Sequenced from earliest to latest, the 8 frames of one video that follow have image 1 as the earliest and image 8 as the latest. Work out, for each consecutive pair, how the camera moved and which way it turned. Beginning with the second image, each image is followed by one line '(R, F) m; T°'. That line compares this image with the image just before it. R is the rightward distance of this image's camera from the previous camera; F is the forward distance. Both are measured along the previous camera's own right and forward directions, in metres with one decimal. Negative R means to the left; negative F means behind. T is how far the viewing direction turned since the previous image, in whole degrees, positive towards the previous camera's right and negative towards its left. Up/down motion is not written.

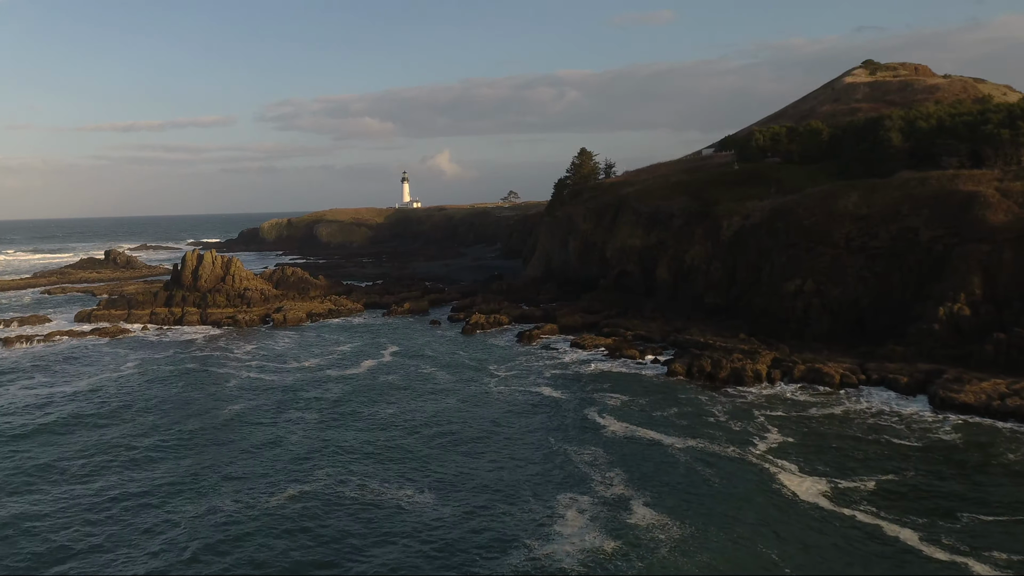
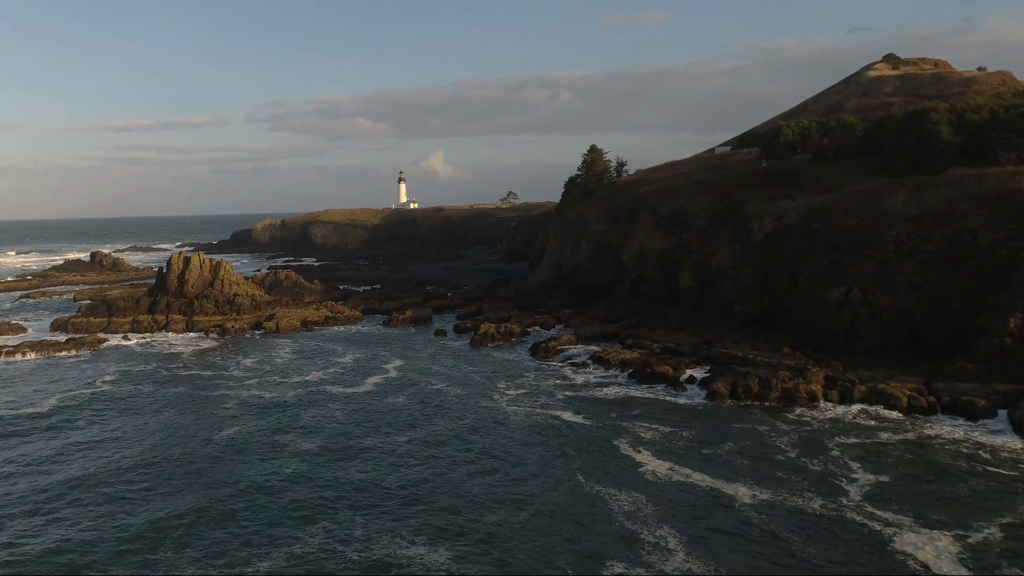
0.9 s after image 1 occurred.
(-1.0, +4.4) m; 0°
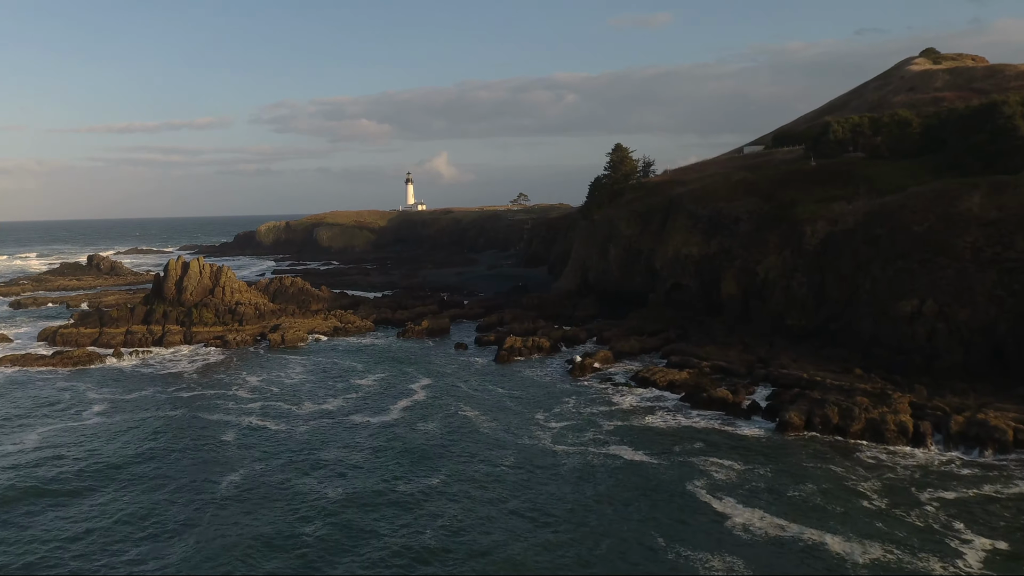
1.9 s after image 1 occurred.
(-1.1, +4.5) m; 0°
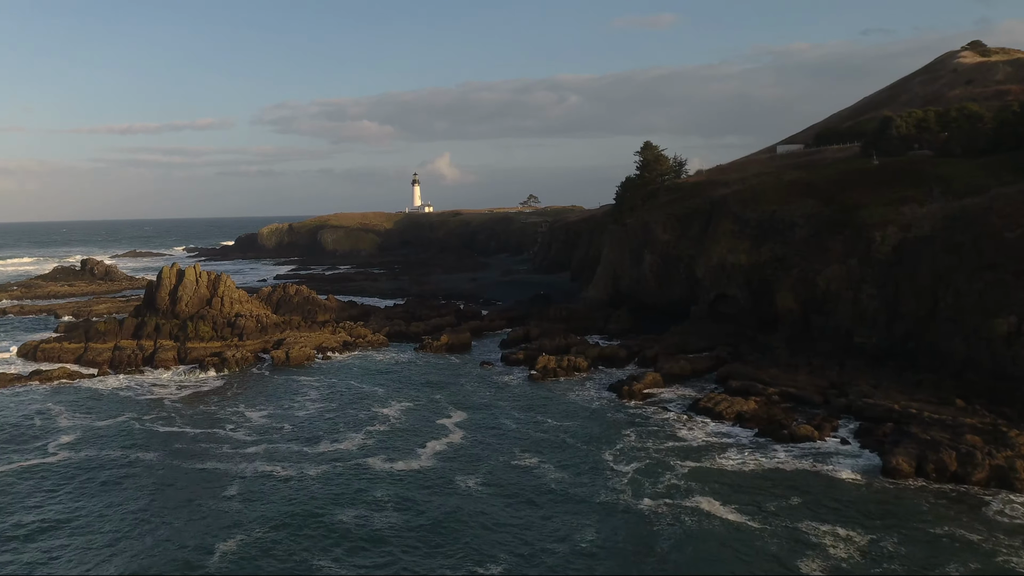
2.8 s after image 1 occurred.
(-1.3, +5.0) m; 0°
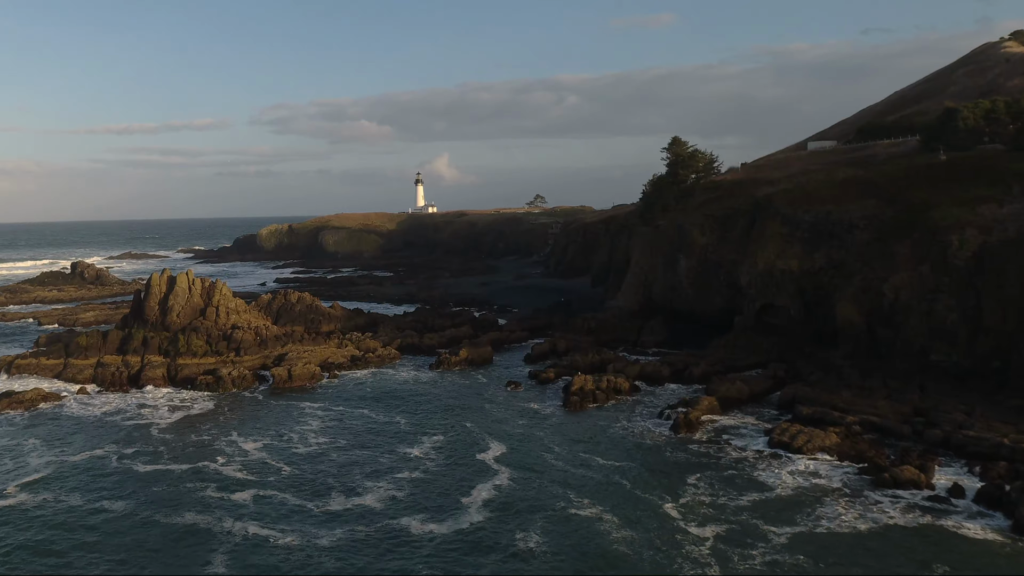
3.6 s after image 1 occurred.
(-1.2, +4.6) m; 0°
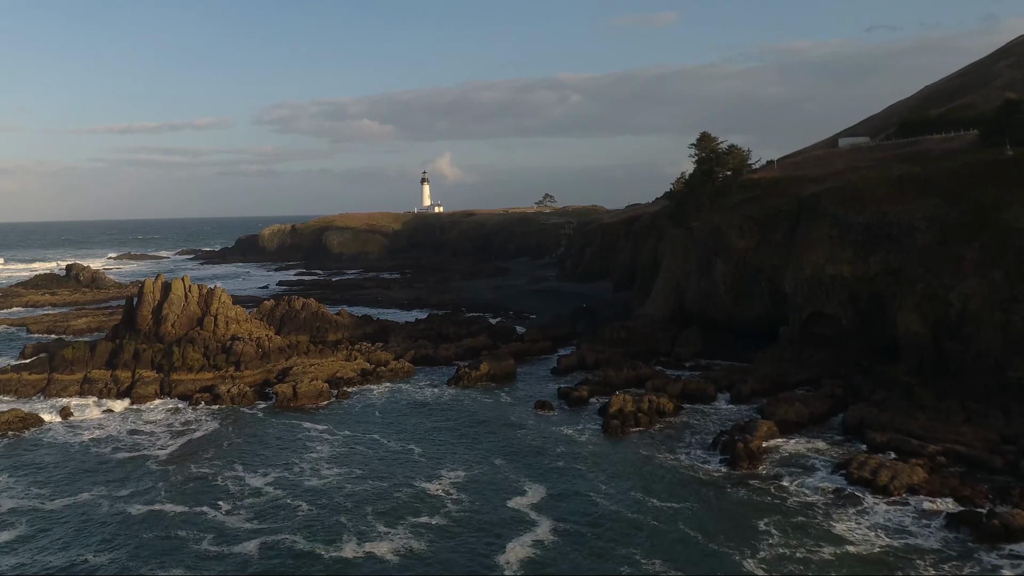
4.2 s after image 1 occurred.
(-0.9, +3.6) m; 0°
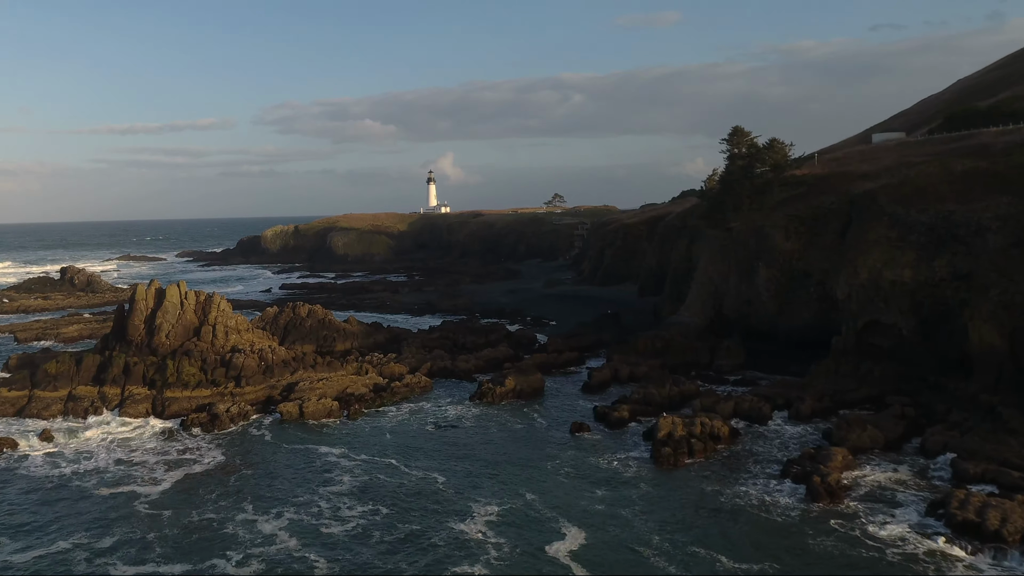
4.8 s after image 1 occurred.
(-0.9, +3.6) m; 0°
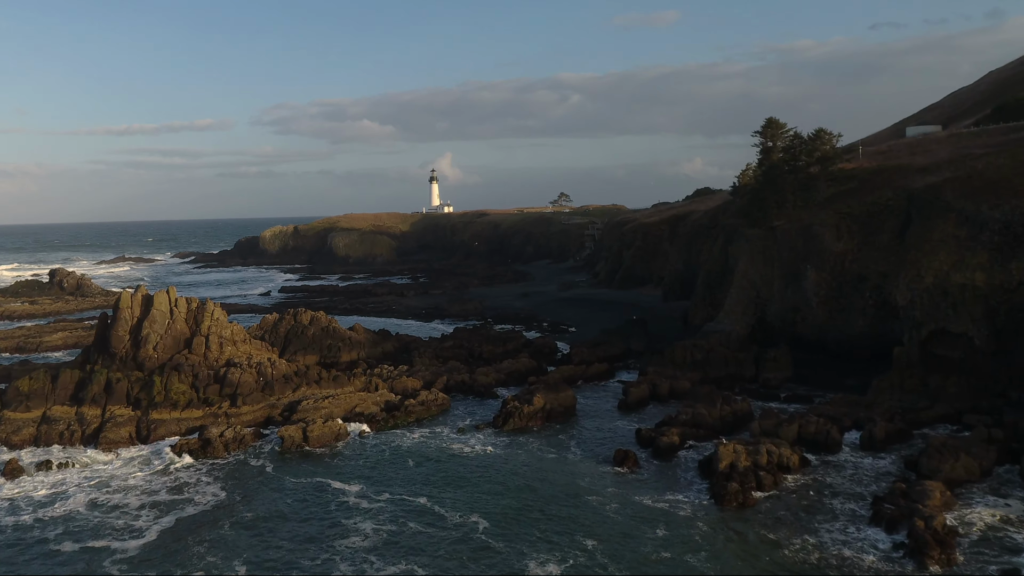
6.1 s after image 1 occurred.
(-0.9, +3.8) m; 0°
